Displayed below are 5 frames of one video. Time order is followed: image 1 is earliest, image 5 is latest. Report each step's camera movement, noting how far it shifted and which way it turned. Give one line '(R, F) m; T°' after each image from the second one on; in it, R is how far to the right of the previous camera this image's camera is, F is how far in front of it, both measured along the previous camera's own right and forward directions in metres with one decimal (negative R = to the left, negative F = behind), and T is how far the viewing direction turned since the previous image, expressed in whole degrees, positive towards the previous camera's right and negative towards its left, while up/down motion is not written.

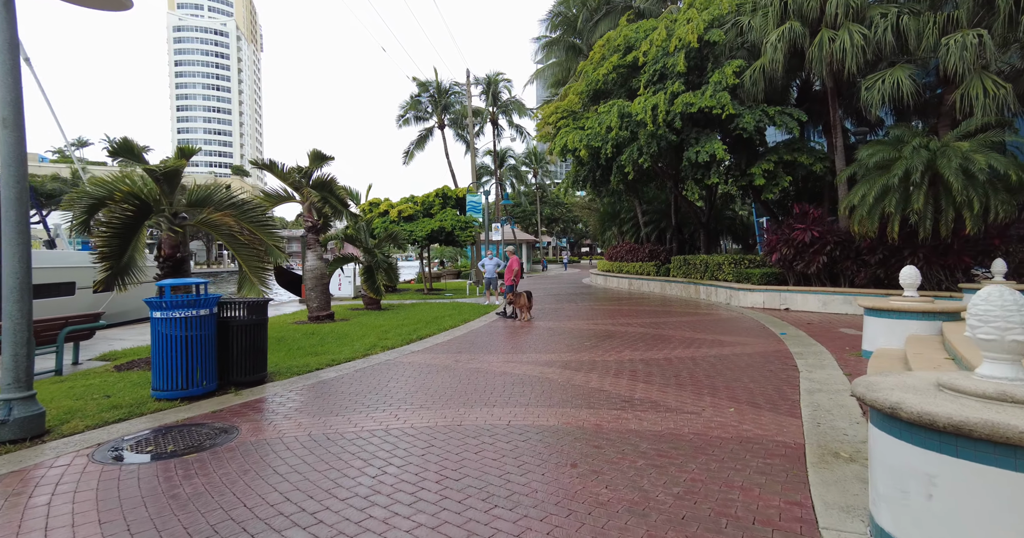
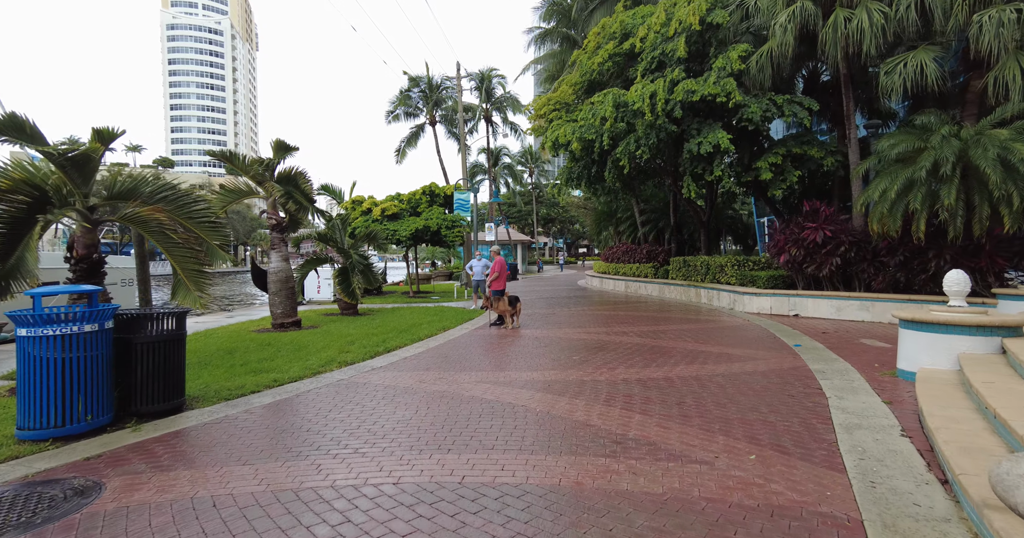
(+0.3, +1.1) m; 0°
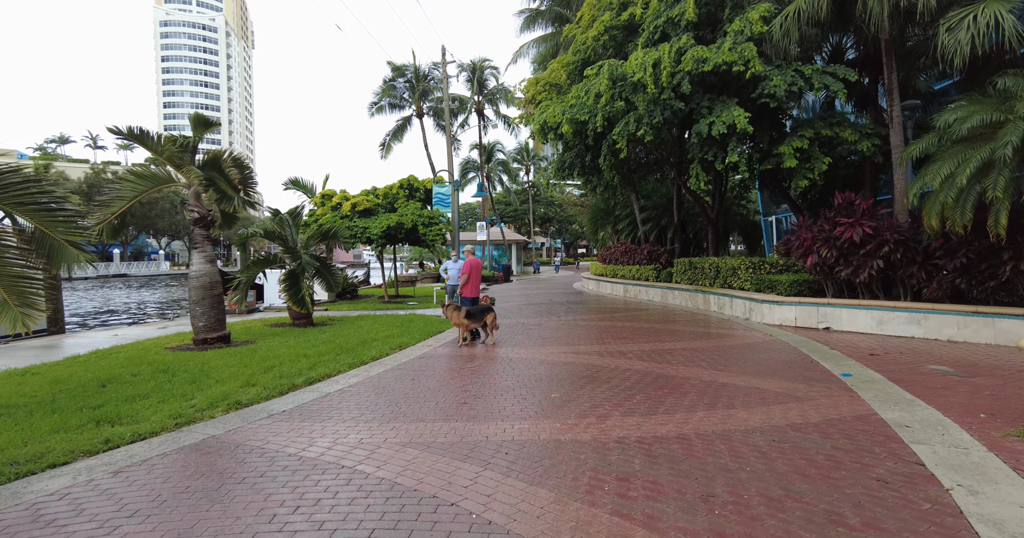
(+0.5, +2.1) m; 0°
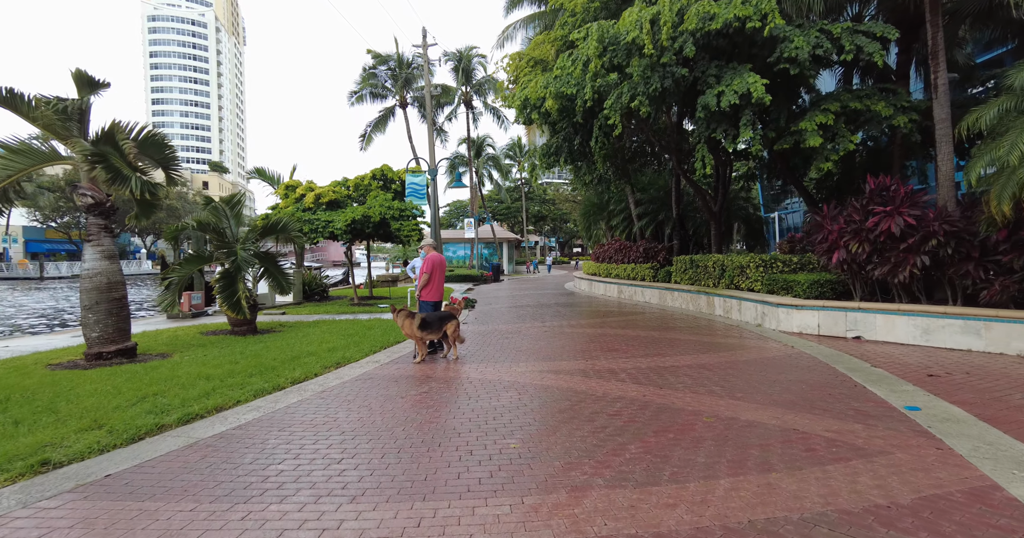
(+0.5, +1.8) m; 0°
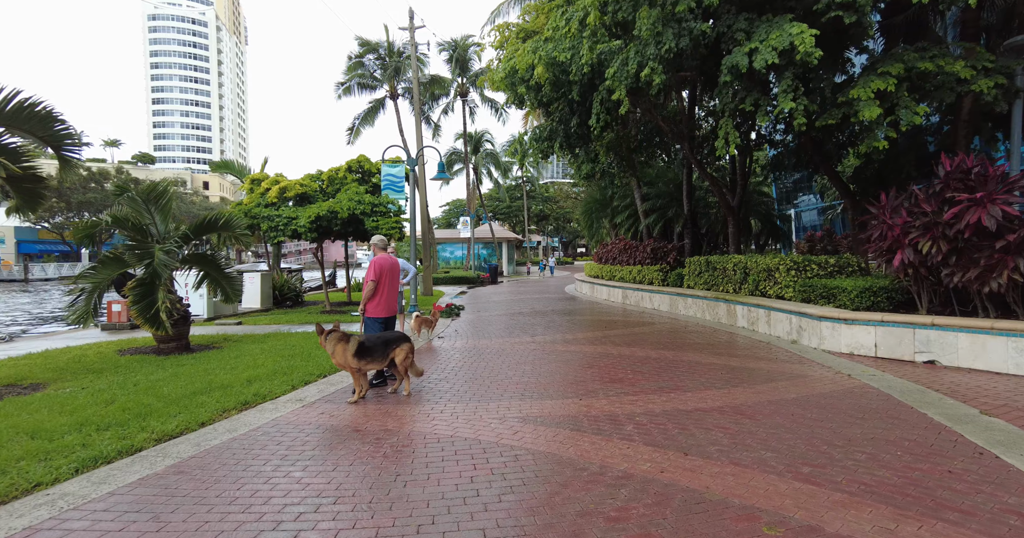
(+0.4, +2.0) m; -1°
